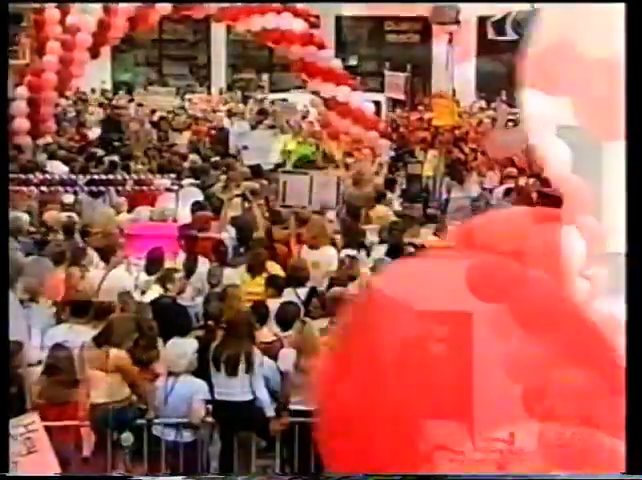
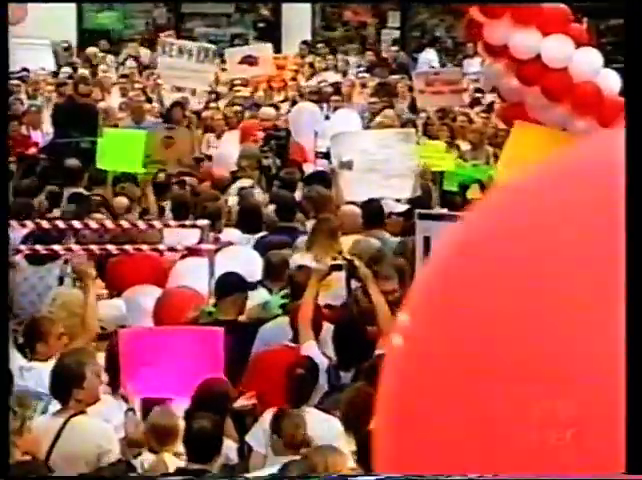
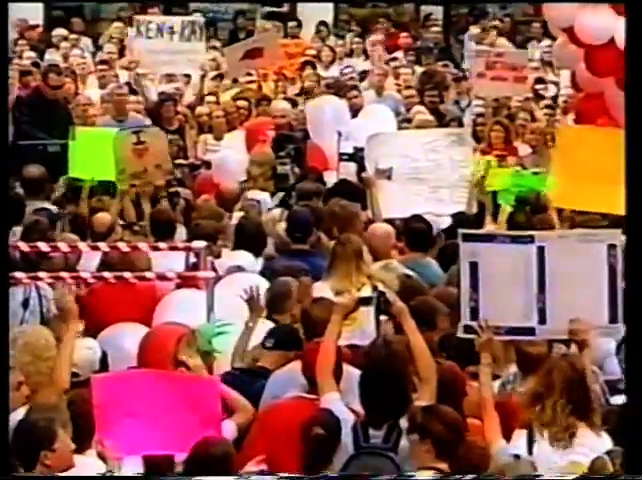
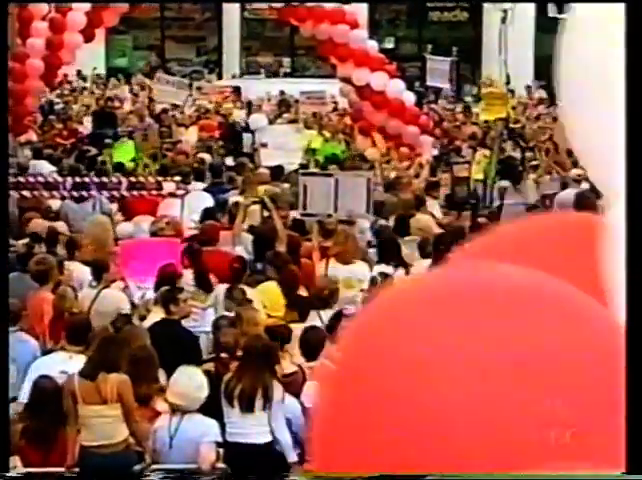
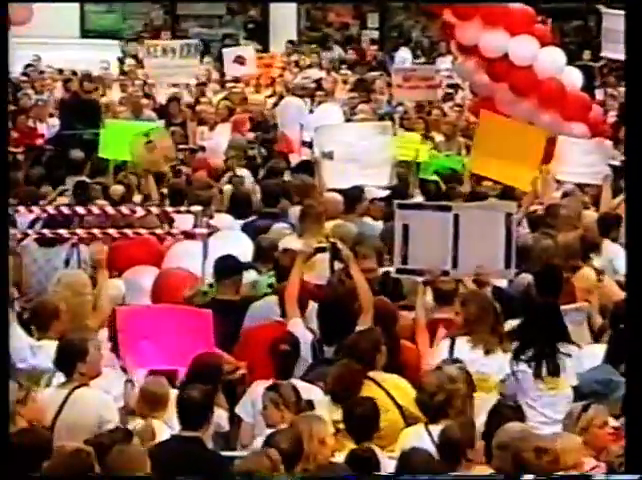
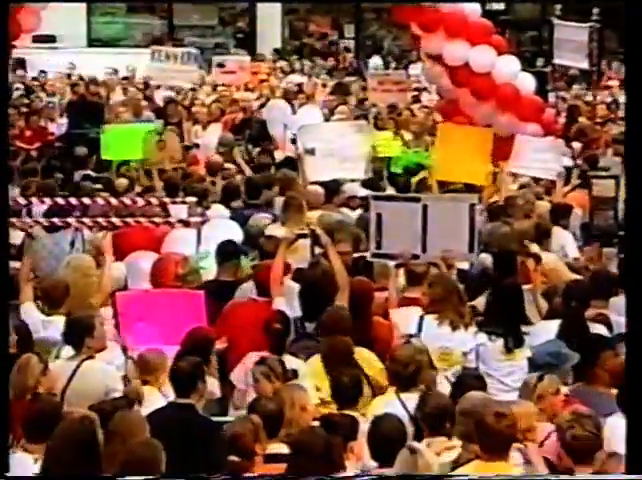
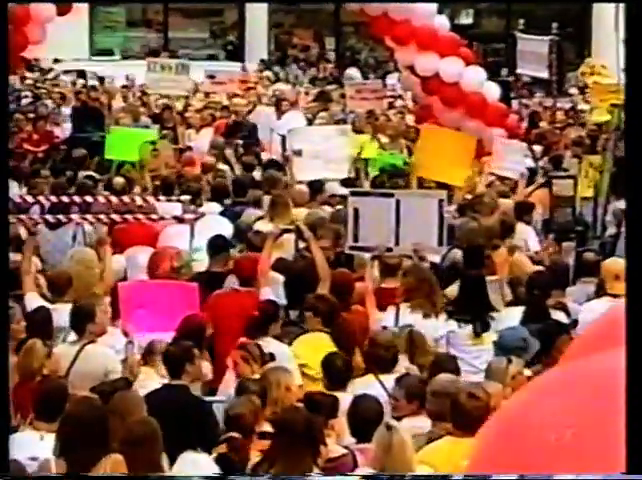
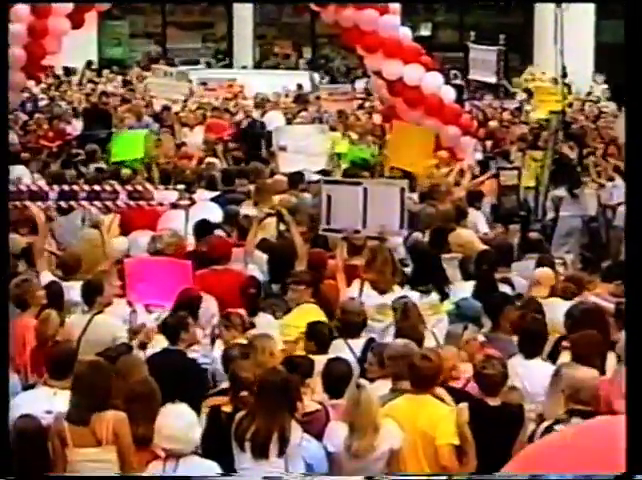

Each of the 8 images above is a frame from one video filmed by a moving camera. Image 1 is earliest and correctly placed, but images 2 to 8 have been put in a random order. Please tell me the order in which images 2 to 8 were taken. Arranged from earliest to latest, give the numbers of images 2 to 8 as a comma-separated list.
4, 8, 7, 6, 5, 2, 3
